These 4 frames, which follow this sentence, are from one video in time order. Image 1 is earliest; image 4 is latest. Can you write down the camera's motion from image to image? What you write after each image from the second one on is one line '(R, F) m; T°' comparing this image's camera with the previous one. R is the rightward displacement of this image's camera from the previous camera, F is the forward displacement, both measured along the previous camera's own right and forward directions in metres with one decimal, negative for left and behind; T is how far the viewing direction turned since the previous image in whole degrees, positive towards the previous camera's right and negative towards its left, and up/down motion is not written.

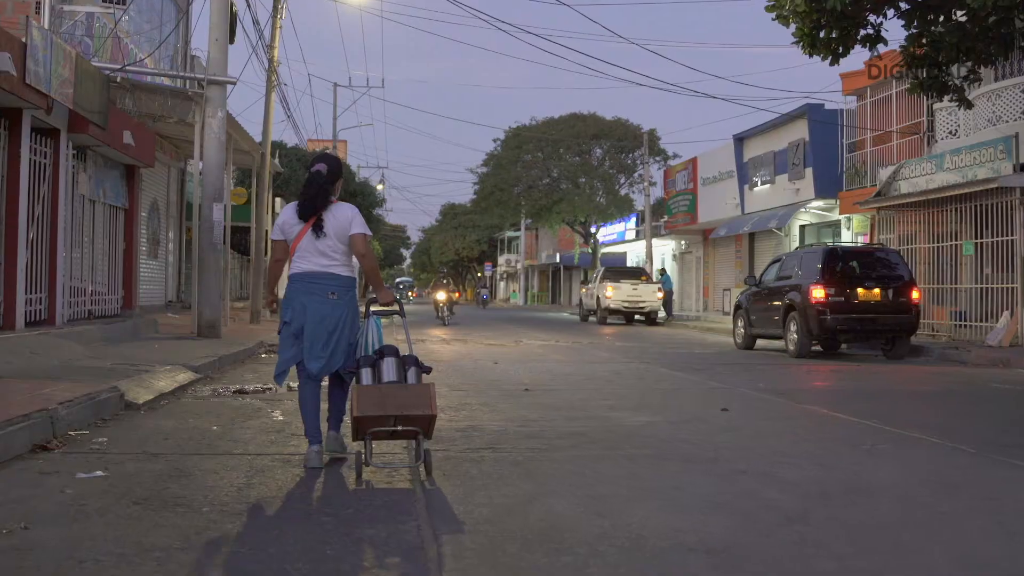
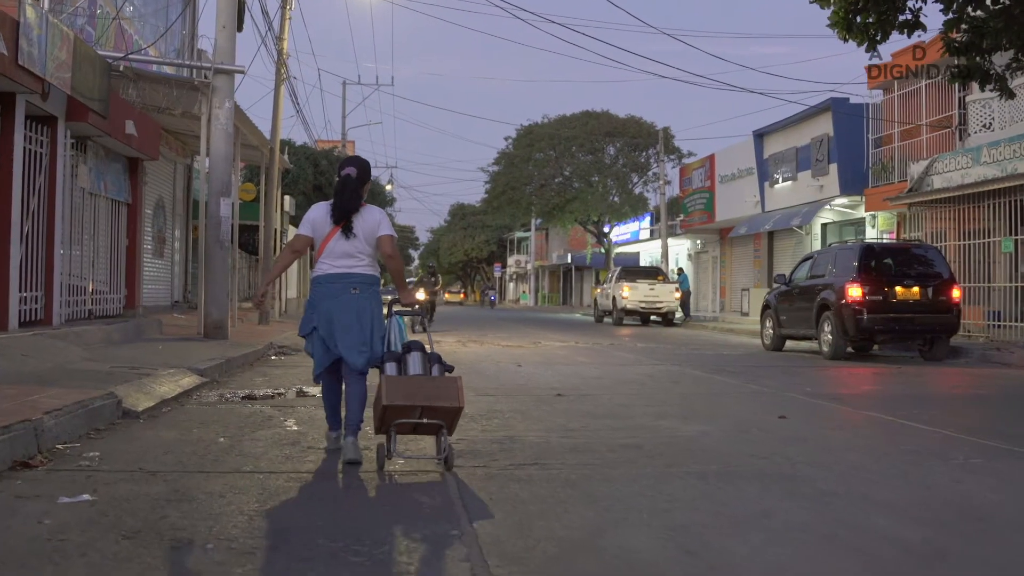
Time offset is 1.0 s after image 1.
(-0.2, +0.8) m; 0°
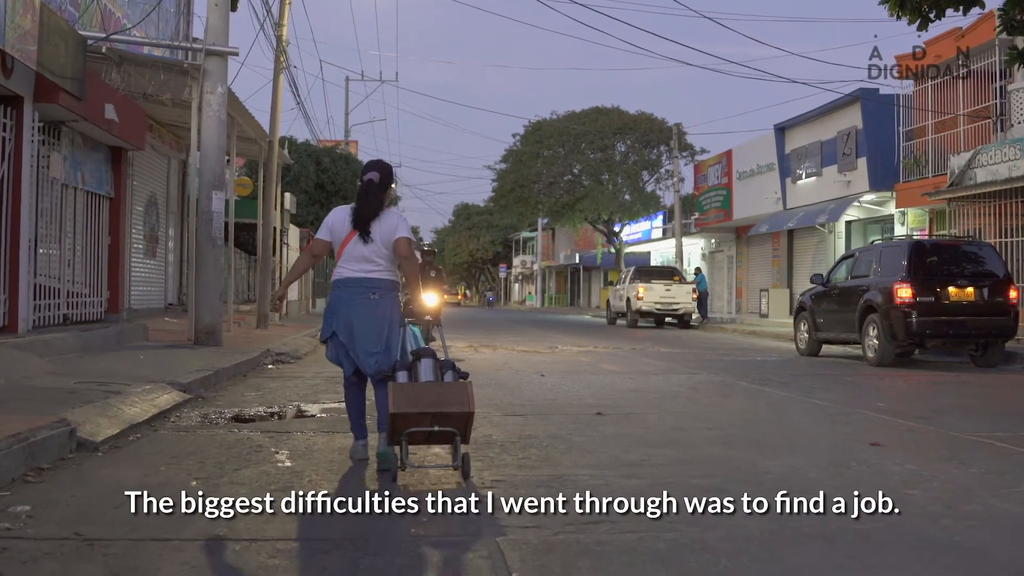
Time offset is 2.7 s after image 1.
(-0.2, +1.3) m; 0°
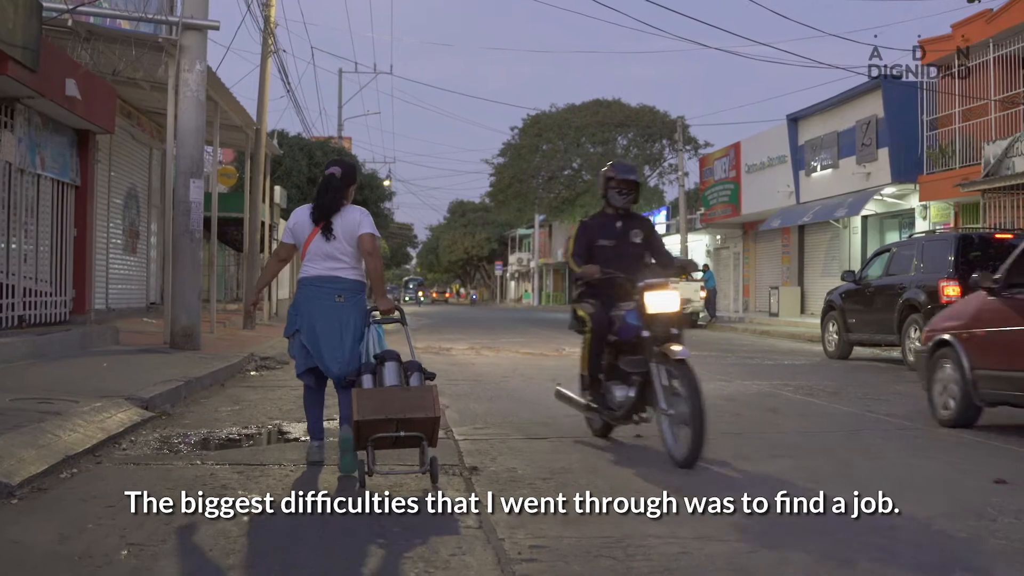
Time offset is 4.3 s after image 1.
(-0.2, +1.3) m; 0°
